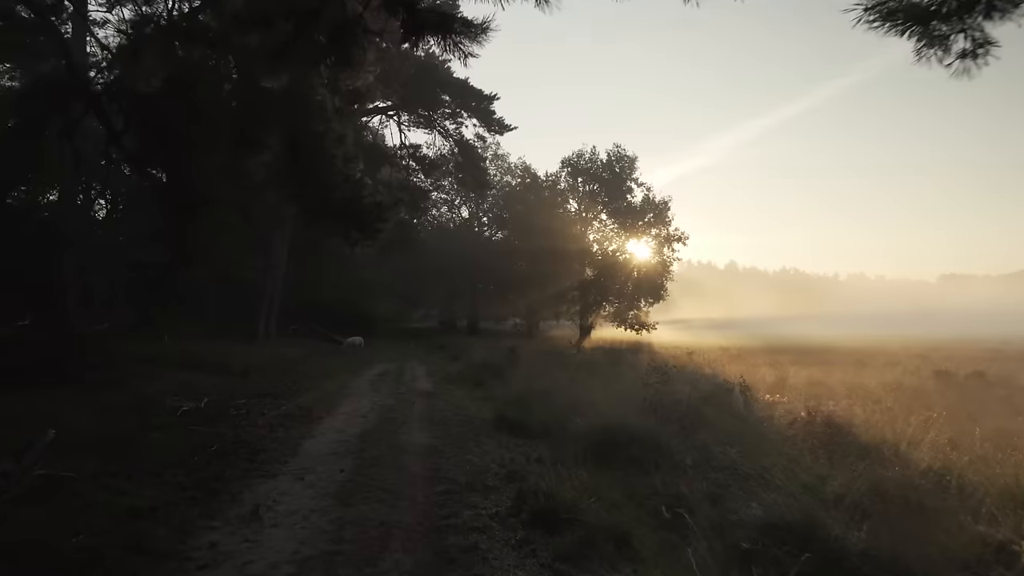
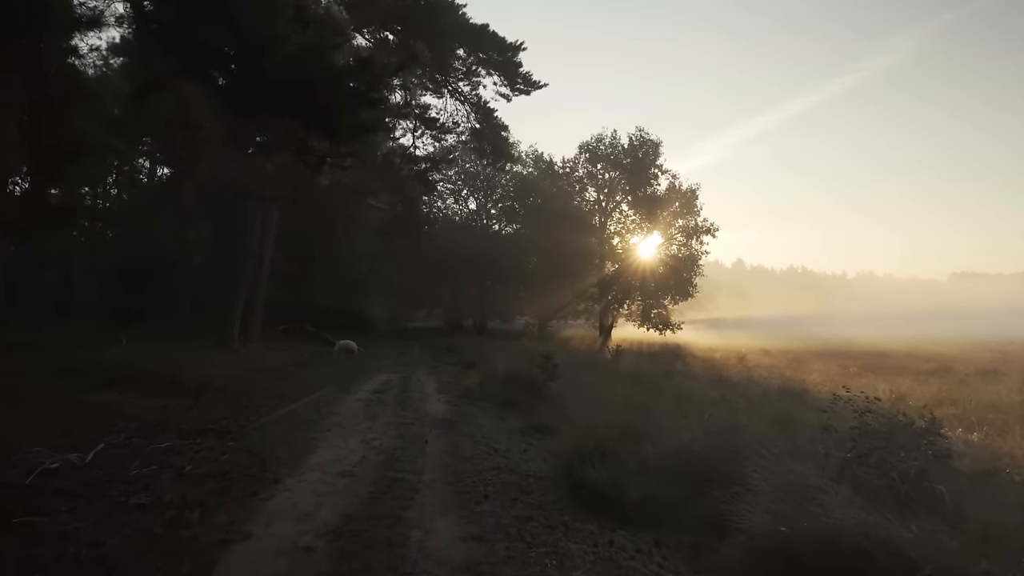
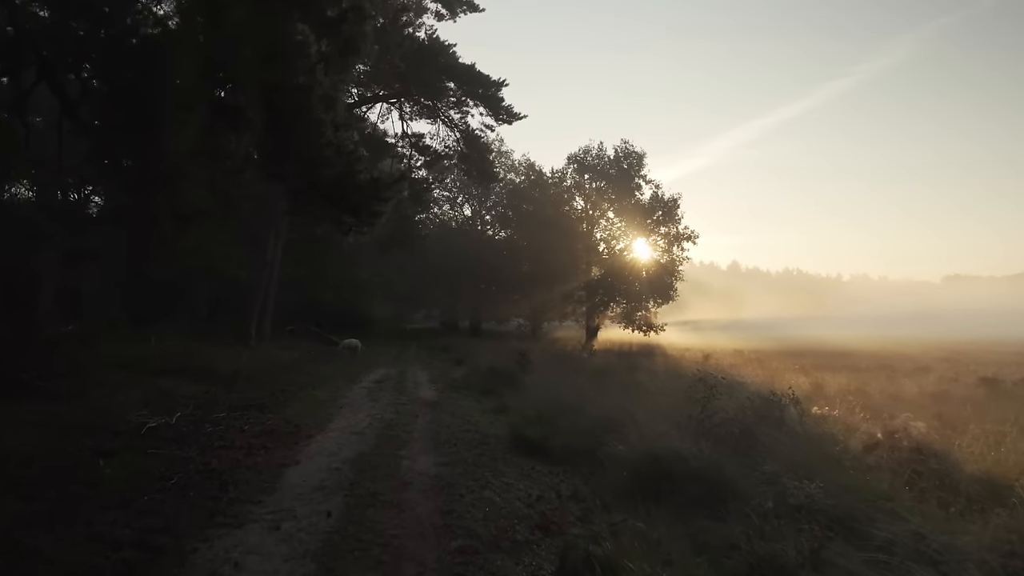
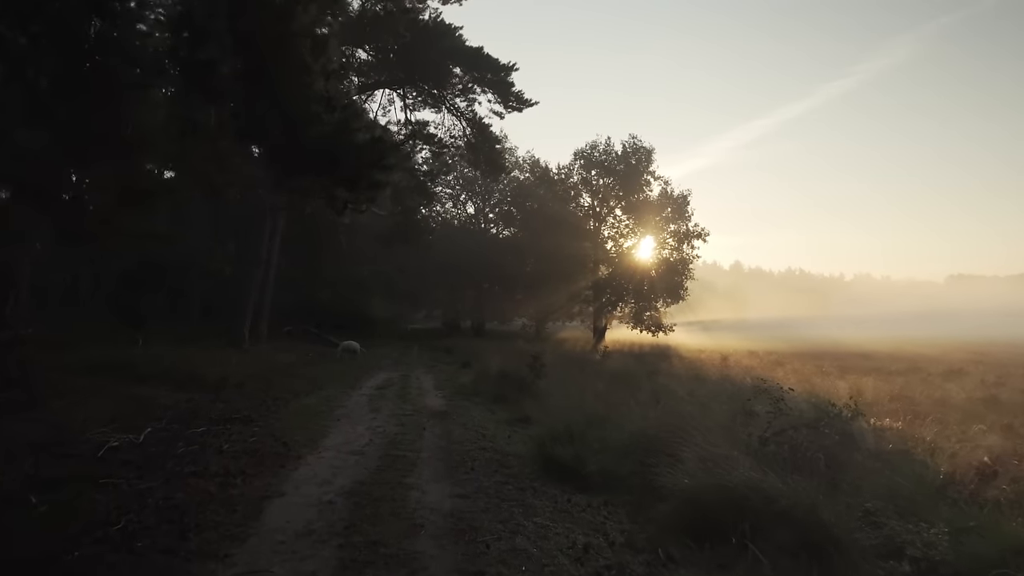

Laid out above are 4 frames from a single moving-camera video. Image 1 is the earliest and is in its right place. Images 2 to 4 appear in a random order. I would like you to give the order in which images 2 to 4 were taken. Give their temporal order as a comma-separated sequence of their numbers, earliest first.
3, 4, 2
